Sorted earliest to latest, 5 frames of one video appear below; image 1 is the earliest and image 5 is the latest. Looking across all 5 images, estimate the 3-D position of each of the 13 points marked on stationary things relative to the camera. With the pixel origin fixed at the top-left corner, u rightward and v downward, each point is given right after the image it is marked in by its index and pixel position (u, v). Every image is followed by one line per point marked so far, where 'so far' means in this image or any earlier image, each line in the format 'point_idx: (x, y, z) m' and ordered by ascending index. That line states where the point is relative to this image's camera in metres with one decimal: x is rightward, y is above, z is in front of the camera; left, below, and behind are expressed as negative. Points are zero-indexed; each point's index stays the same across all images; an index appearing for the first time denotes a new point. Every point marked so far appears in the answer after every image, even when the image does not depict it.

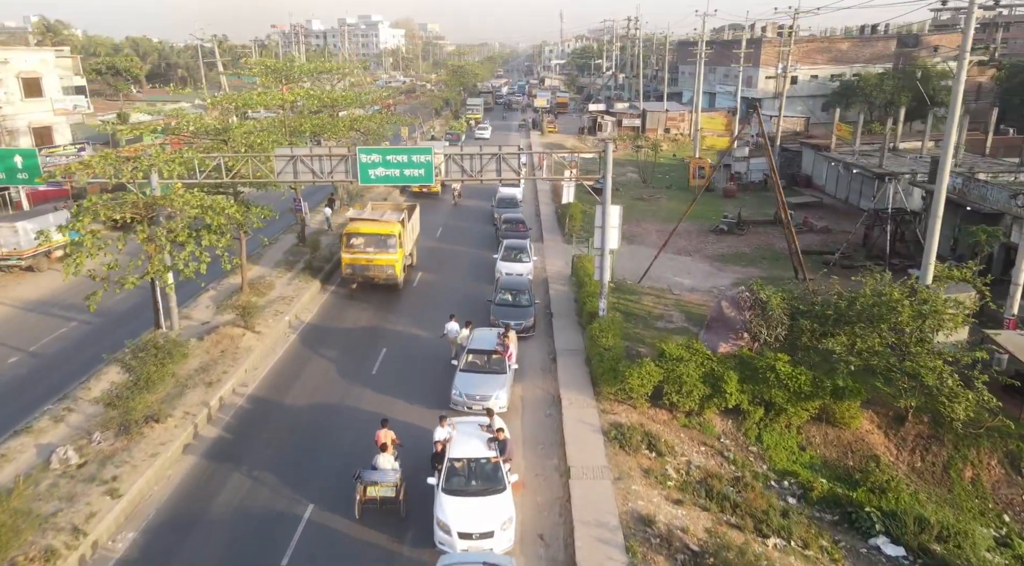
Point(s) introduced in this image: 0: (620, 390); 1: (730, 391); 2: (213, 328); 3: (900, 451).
0: (+2.3, -2.3, +16.0) m
1: (+4.5, -2.2, +15.6) m
2: (-7.5, -1.1, +18.9) m
3: (+8.0, -3.5, +15.6) m
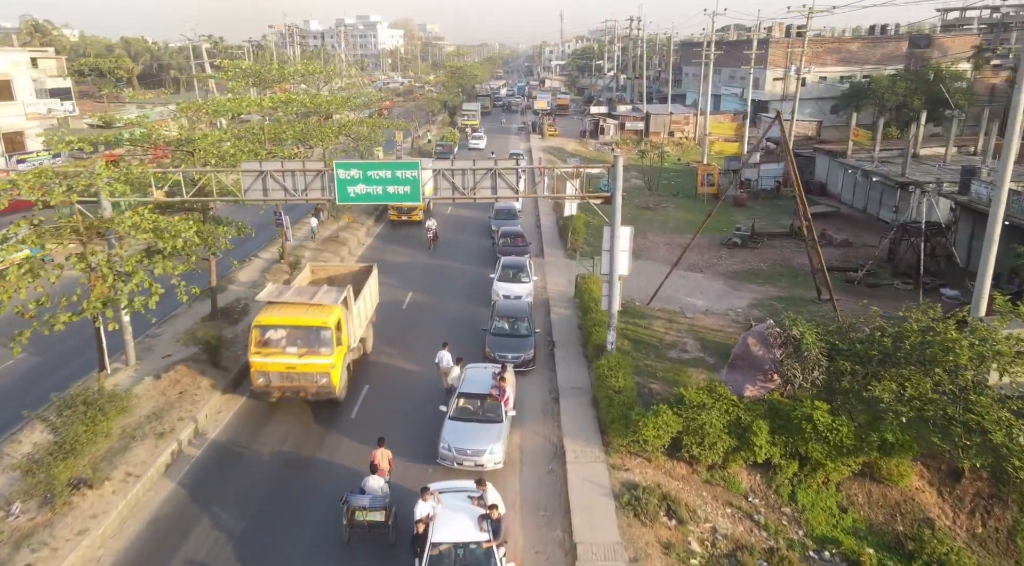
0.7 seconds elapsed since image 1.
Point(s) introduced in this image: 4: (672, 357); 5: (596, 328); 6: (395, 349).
0: (+2.2, -2.9, +13.9) m
1: (+4.4, -2.9, +13.5) m
2: (-7.5, -1.8, +16.8) m
3: (+7.9, -4.1, +13.5) m
4: (+4.1, -1.9, +19.4) m
5: (+2.0, -1.1, +18.3) m
6: (-3.0, -1.7, +19.3) m
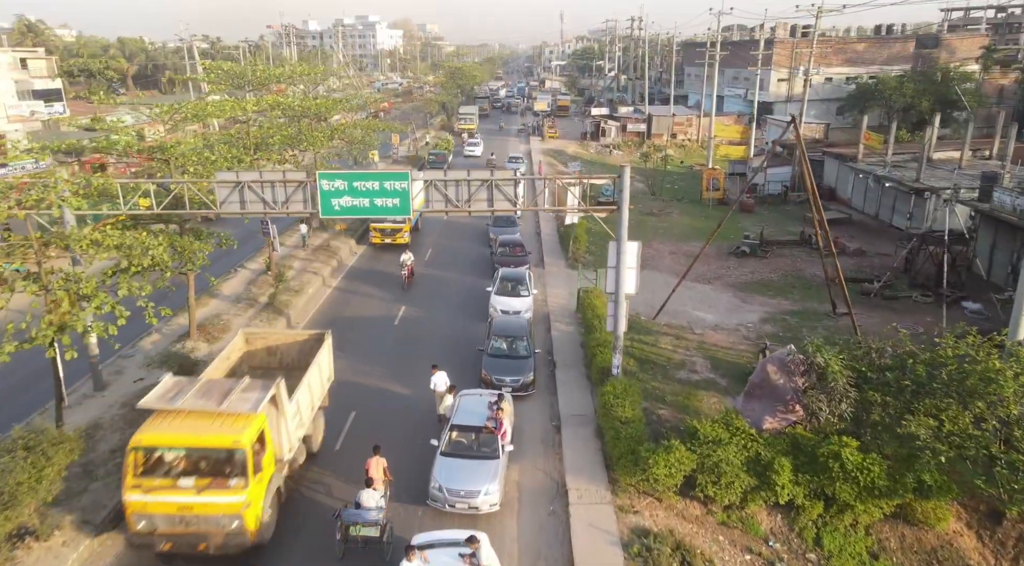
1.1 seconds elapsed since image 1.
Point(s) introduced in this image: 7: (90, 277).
0: (+2.2, -3.3, +12.7) m
1: (+4.4, -3.3, +12.3) m
2: (-7.6, -2.2, +15.6) m
3: (+7.9, -4.5, +12.3) m
4: (+4.0, -2.3, +18.2) m
5: (+2.0, -1.5, +17.1) m
6: (-3.0, -2.1, +18.1) m
7: (-7.1, +0.1, +12.8) m
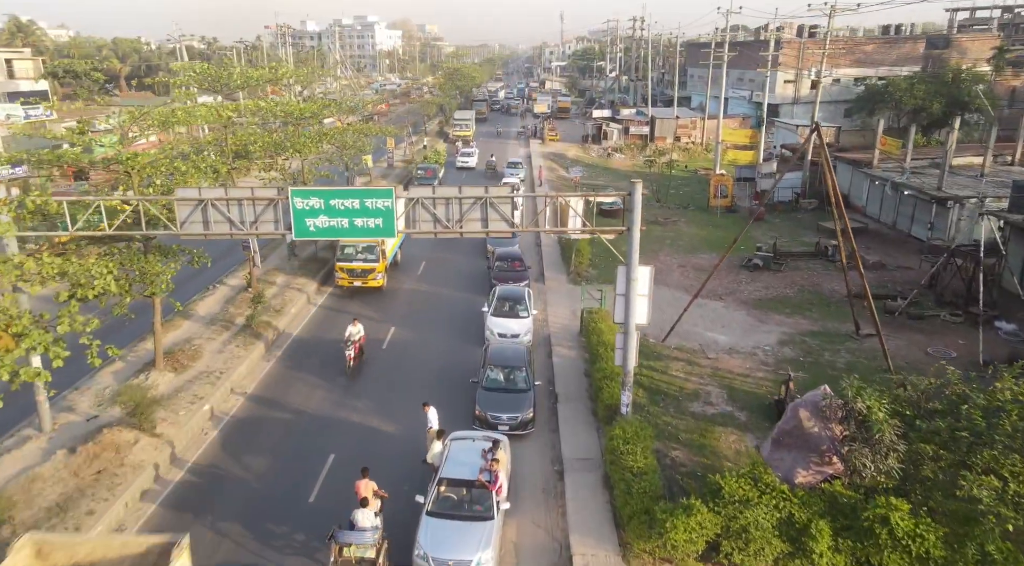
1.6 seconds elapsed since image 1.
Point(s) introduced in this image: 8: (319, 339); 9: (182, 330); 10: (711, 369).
0: (+2.1, -3.8, +11.0) m
1: (+4.3, -3.8, +10.6) m
2: (-7.6, -2.7, +13.9) m
3: (+7.8, -5.0, +10.6) m
4: (+4.0, -2.8, +16.5) m
5: (+1.9, -2.0, +15.5) m
6: (-3.1, -2.6, +16.4) m
7: (-7.2, -0.4, +11.2) m
8: (-5.0, -1.5, +19.7) m
9: (-8.3, -1.2, +18.9) m
10: (+5.0, -2.1, +18.8) m
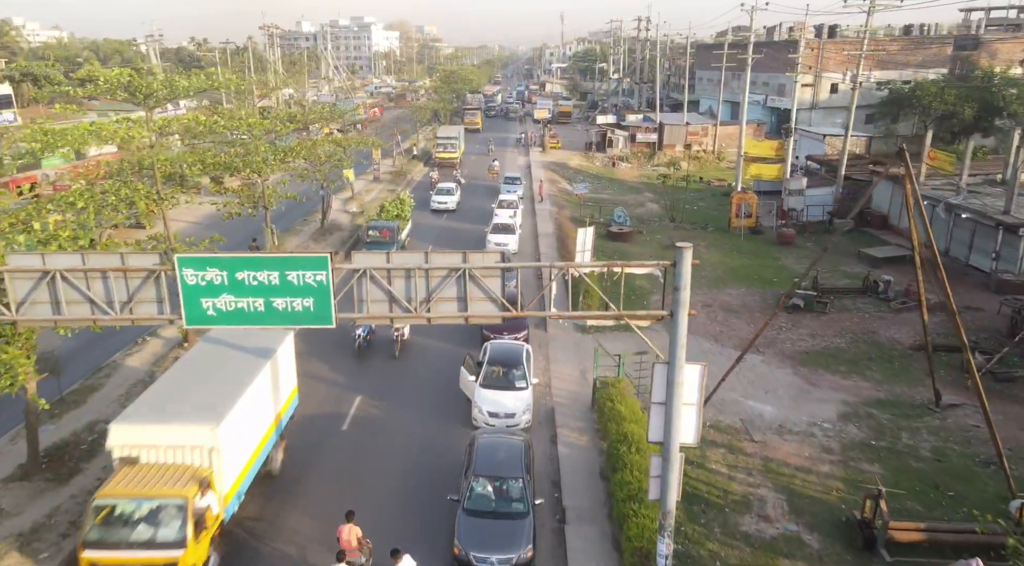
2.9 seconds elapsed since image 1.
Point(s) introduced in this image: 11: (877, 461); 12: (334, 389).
0: (+2.0, -5.1, +6.9) m
1: (+4.2, -5.1, +6.5) m
2: (-7.7, -4.0, +9.8) m
3: (+7.7, -6.3, +6.5) m
4: (+3.9, -4.1, +12.4) m
5: (+1.8, -3.3, +11.3) m
6: (-3.2, -3.9, +12.3) m
7: (-7.3, -1.7, +7.0) m
8: (-5.2, -2.8, +15.6) m
9: (-8.4, -2.5, +14.8) m
10: (+4.9, -3.4, +14.7) m
11: (+7.1, -3.5, +14.7) m
12: (-4.0, -2.4, +17.0) m
